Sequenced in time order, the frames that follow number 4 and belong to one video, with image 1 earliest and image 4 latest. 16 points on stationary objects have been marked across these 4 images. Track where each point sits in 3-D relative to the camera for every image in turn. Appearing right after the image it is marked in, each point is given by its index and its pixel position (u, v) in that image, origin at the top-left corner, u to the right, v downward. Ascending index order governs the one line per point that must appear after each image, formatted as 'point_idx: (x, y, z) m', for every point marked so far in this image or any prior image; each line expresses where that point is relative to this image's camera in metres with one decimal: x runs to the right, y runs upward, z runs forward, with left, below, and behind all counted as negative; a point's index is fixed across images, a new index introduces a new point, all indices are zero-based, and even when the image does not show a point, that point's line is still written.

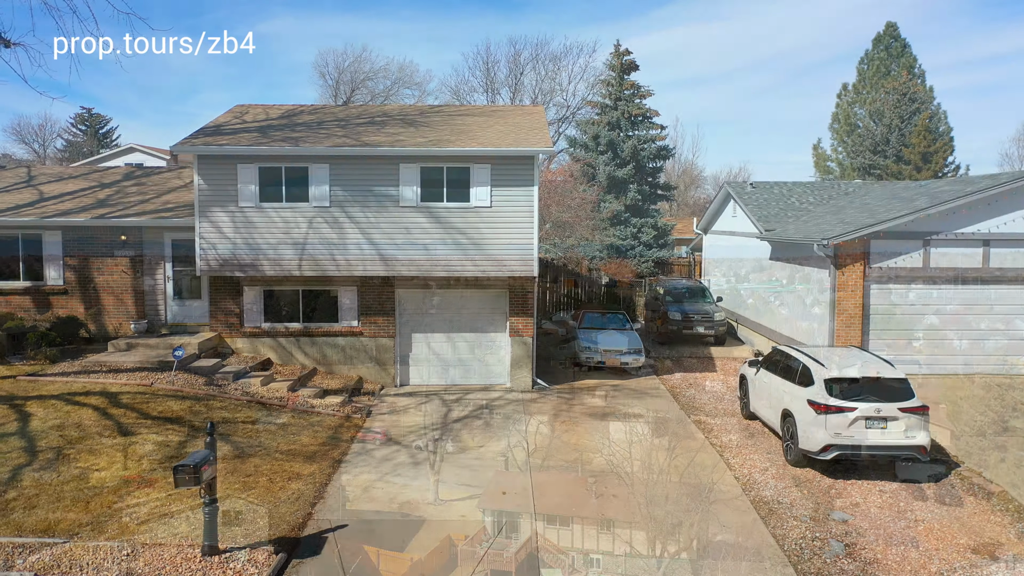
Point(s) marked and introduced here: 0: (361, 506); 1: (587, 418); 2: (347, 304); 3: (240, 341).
0: (-1.3, -1.9, +8.8) m
1: (+0.9, -1.6, +12.8) m
2: (-2.4, -0.2, +14.8) m
3: (-3.9, -0.7, +14.6) m
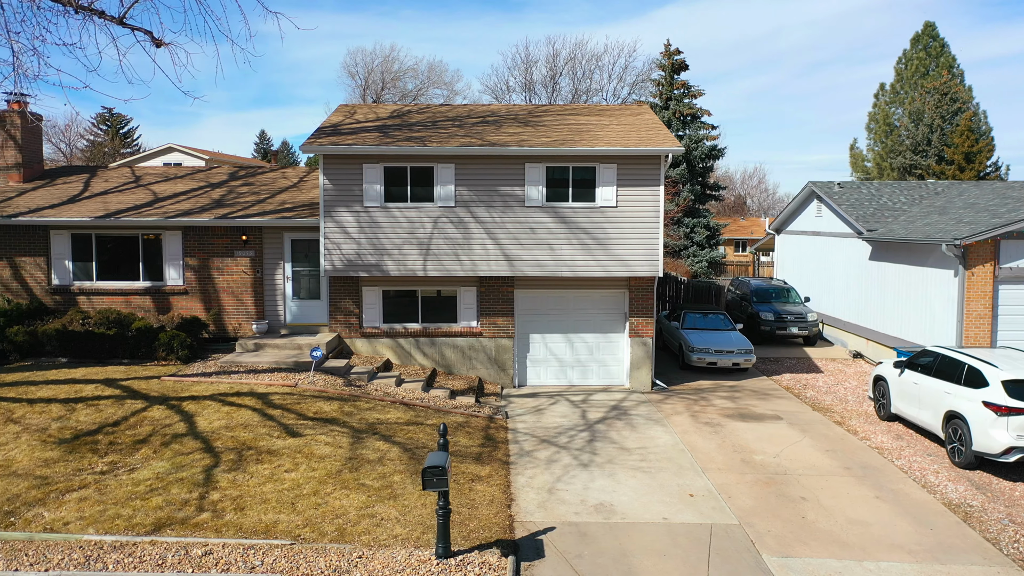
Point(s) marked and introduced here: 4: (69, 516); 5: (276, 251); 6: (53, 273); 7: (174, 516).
0: (+0.4, -1.9, +8.8) m
1: (+2.6, -1.6, +12.7) m
2: (-0.7, -0.2, +14.8) m
3: (-2.2, -0.7, +14.6) m
4: (-3.4, -1.7, +7.9) m
5: (-3.3, +0.5, +14.8) m
6: (-6.5, +0.2, +14.6) m
7: (-2.6, -1.7, +7.9) m
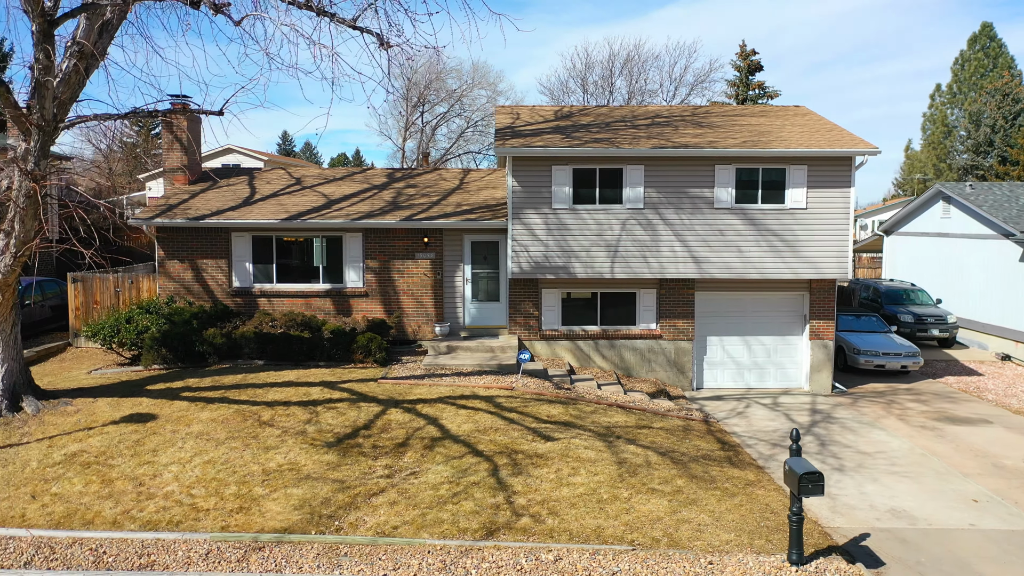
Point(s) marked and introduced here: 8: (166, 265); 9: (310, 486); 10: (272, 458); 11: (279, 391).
0: (+2.9, -1.9, +8.7) m
1: (+5.1, -1.6, +12.6) m
2: (+1.9, -0.2, +14.7) m
3: (+0.4, -0.8, +14.6) m
4: (-0.9, -1.8, +7.9) m
5: (-0.8, +0.5, +14.7) m
6: (-3.9, +0.2, +14.6) m
7: (-0.1, -1.8, +7.9) m
8: (-4.8, +0.3, +14.5) m
9: (-1.7, -1.6, +8.4) m
10: (-2.1, -1.5, +9.1) m
11: (-2.6, -1.1, +11.4) m
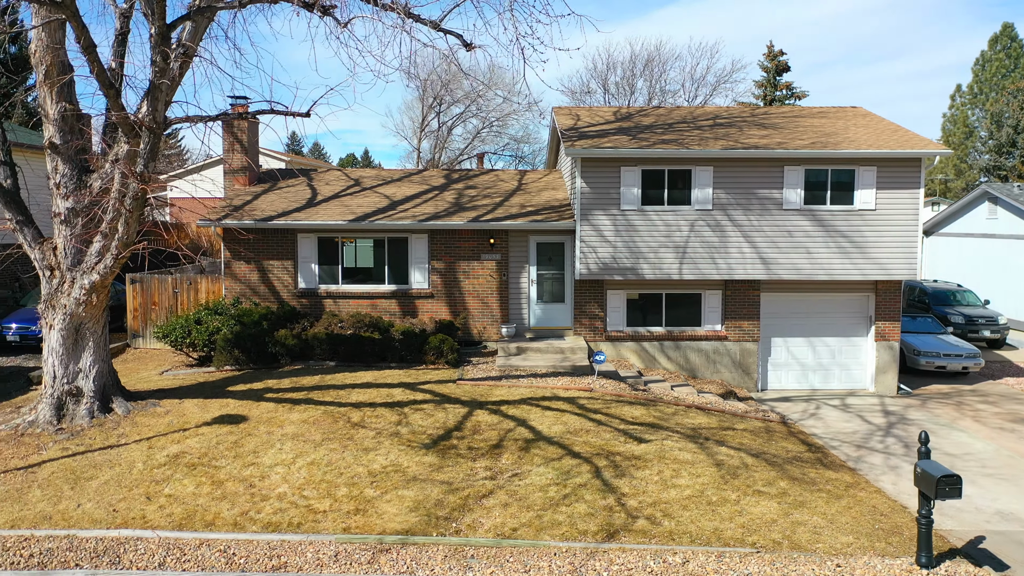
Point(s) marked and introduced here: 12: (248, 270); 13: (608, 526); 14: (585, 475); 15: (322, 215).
0: (+3.7, -1.9, +8.7) m
1: (+6.1, -1.7, +12.6) m
2: (+2.8, -0.3, +14.7) m
3: (+1.3, -0.8, +14.6) m
4: (0.0, -1.8, +7.9) m
5: (+0.1, +0.5, +14.7) m
6: (-3.0, +0.2, +14.6) m
7: (+0.8, -1.8, +7.9) m
8: (-3.9, +0.3, +14.5) m
9: (-0.8, -1.6, +8.4) m
10: (-1.2, -1.5, +9.1) m
11: (-1.7, -1.1, +11.4) m
12: (-3.7, +0.3, +14.6) m
13: (+0.7, -1.8, +7.8) m
14: (+0.6, -1.6, +8.9) m
15: (-2.7, +1.0, +14.5) m
